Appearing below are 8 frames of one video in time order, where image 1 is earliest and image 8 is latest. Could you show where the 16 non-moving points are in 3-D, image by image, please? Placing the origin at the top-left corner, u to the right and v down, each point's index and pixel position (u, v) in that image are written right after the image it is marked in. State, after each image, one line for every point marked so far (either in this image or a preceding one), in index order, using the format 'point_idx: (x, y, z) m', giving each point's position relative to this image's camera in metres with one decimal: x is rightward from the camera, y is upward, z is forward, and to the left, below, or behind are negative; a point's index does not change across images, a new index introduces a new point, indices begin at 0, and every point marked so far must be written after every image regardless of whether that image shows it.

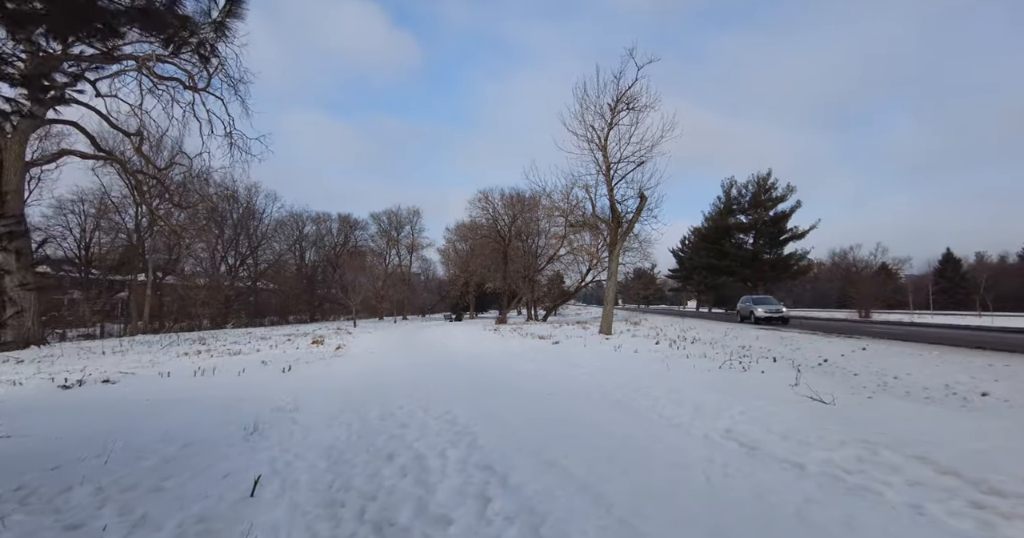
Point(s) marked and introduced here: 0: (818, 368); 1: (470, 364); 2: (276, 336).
0: (+5.3, -1.8, +6.8) m
1: (-1.0, -2.2, +9.6) m
2: (-10.6, -2.8, +18.3) m
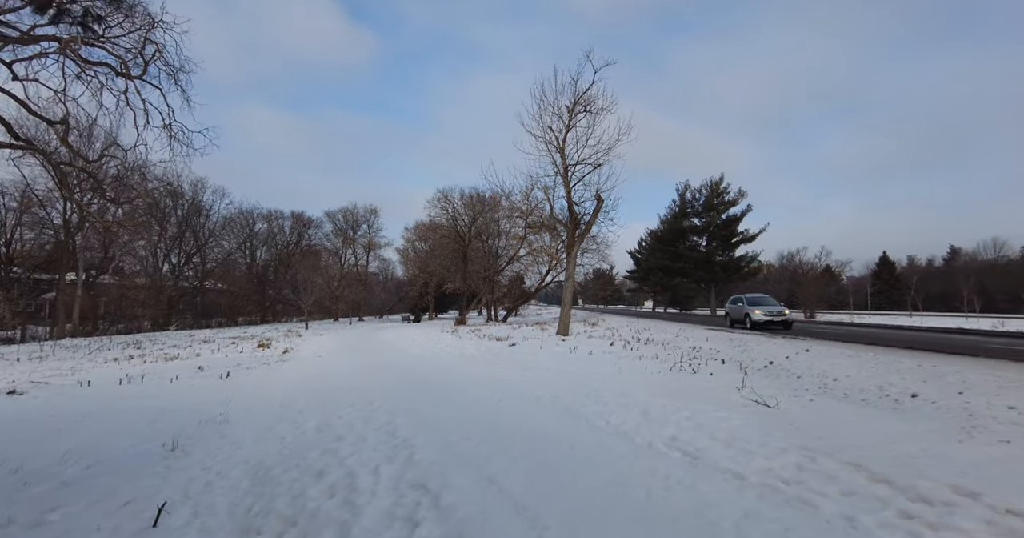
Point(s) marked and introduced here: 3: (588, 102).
0: (+4.5, -1.8, +7.0) m
1: (-2.1, -2.3, +9.2) m
2: (-12.4, -2.8, +17.0) m
3: (+3.2, +7.1, +16.9) m
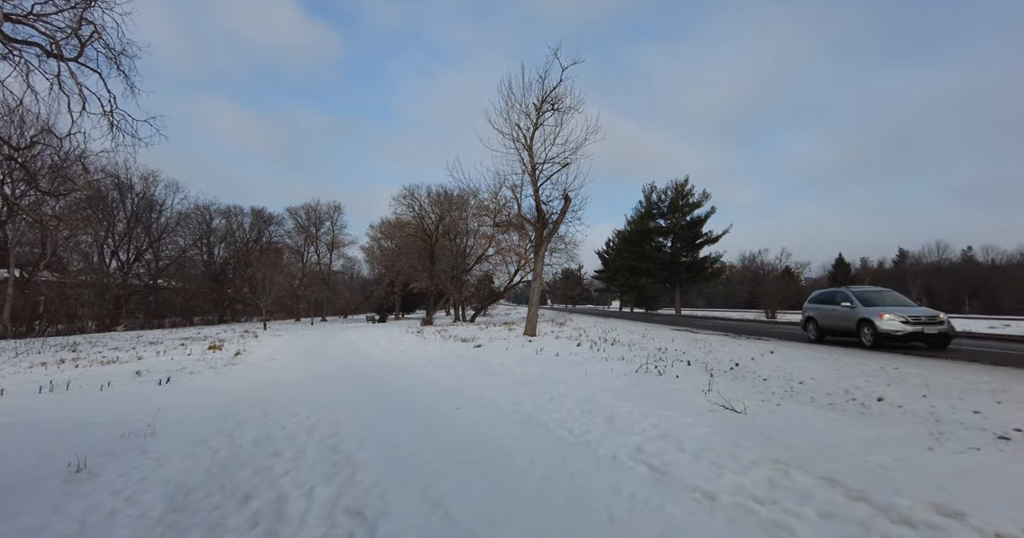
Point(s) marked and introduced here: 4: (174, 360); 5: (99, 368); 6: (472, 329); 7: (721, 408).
0: (+3.8, -1.8, +7.0) m
1: (-2.9, -2.2, +8.6) m
2: (-13.8, -2.7, +15.6) m
3: (+1.9, +7.1, +16.8) m
4: (-8.6, -2.3, +10.1) m
5: (-8.9, -2.1, +8.6) m
6: (-2.0, -3.0, +19.7) m
7: (+2.6, -1.7, +4.9) m
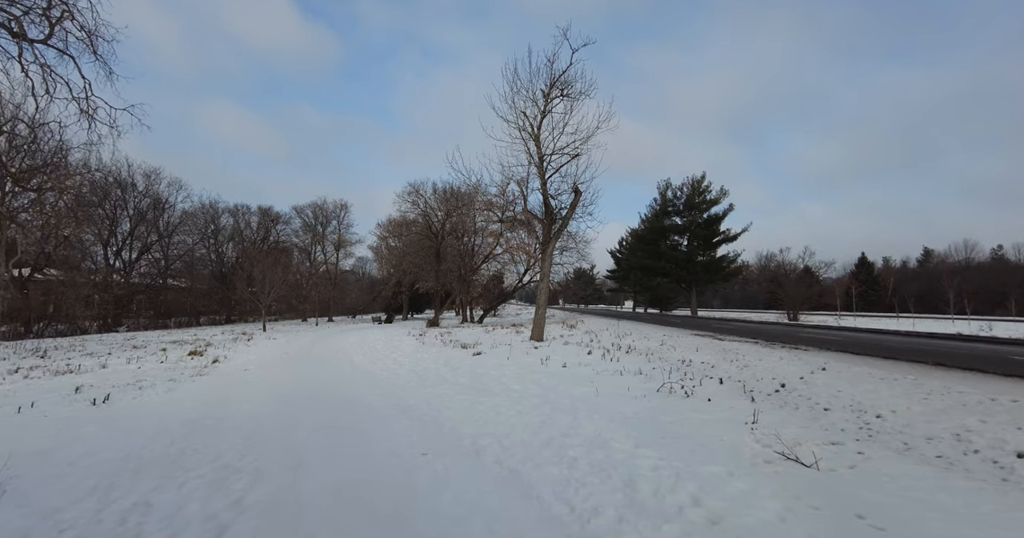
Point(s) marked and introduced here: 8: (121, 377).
0: (+3.7, -1.8, +5.6) m
1: (-2.9, -2.2, +7.5) m
2: (-13.6, -2.7, +14.8) m
3: (+2.1, +7.1, +15.5) m
4: (-8.5, -2.3, +9.1) m
5: (-8.9, -2.1, +7.6) m
6: (-1.6, -3.0, +18.6) m
7: (+2.5, -1.7, +3.6) m
8: (-7.7, -2.1, +7.9) m
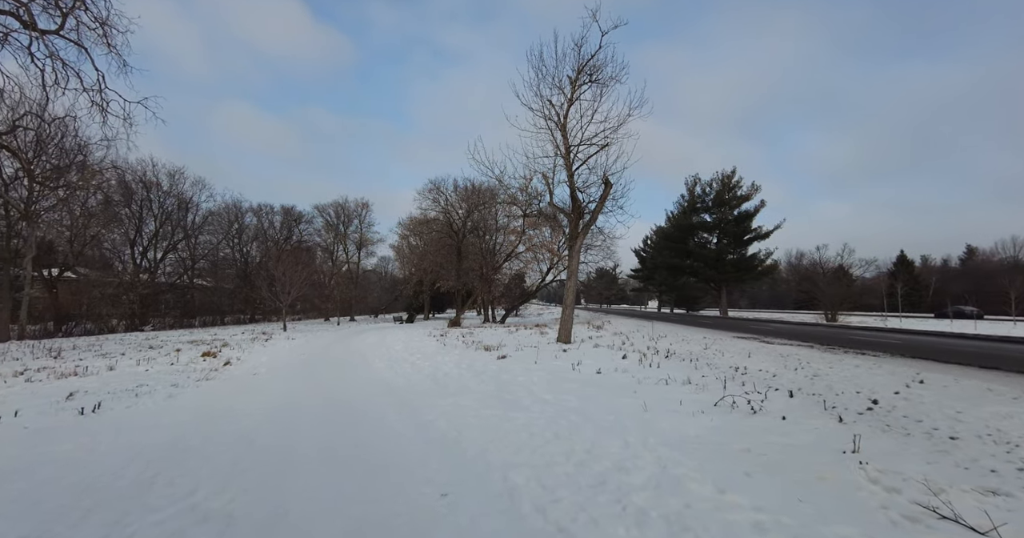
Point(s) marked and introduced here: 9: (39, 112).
0: (+4.2, -1.7, +4.5) m
1: (-2.4, -2.1, +6.8) m
2: (-12.7, -2.6, +14.6) m
3: (+3.0, +7.2, +14.4) m
4: (-7.9, -2.2, +8.6) m
5: (-8.4, -2.0, +7.2) m
6: (-0.5, -2.9, +17.7) m
7: (+2.8, -1.6, +2.6) m
8: (-7.2, -2.1, +7.4) m
9: (-12.4, +4.2, +10.4) m
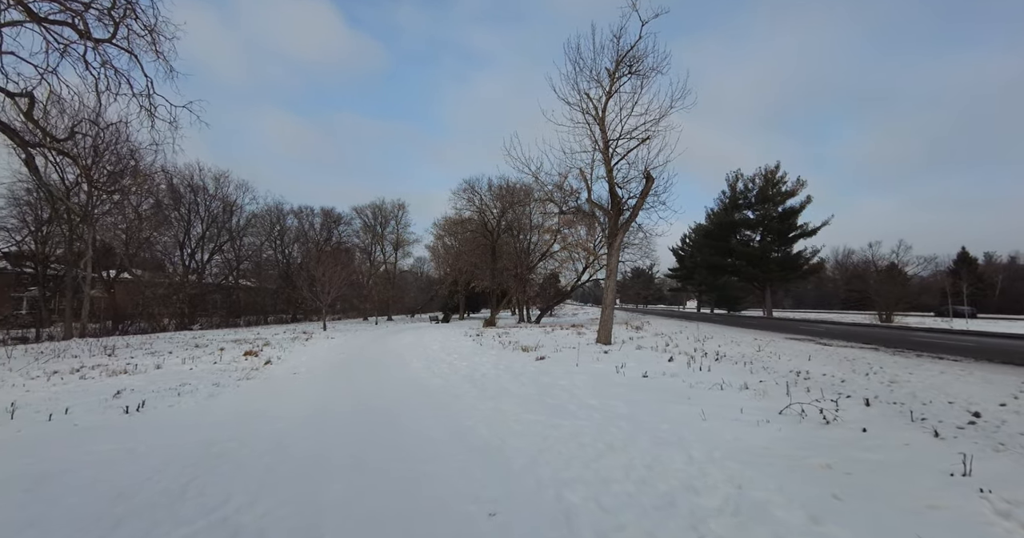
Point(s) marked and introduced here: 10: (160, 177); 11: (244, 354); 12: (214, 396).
0: (+4.7, -1.6, +3.8) m
1: (-1.7, -2.1, +6.5) m
2: (-11.4, -2.7, +15.1) m
3: (+4.2, +7.3, +13.8) m
4: (-7.1, -2.2, +8.8) m
5: (-7.6, -2.1, +7.4) m
6: (+1.0, -2.8, +17.3) m
7: (+3.1, -1.5, +2.0) m
8: (-6.4, -2.1, +7.5) m
9: (-11.4, +4.1, +10.9) m
10: (-14.9, +3.9, +16.9) m
11: (-7.8, -2.5, +11.5) m
12: (-4.9, -2.1, +6.5) m
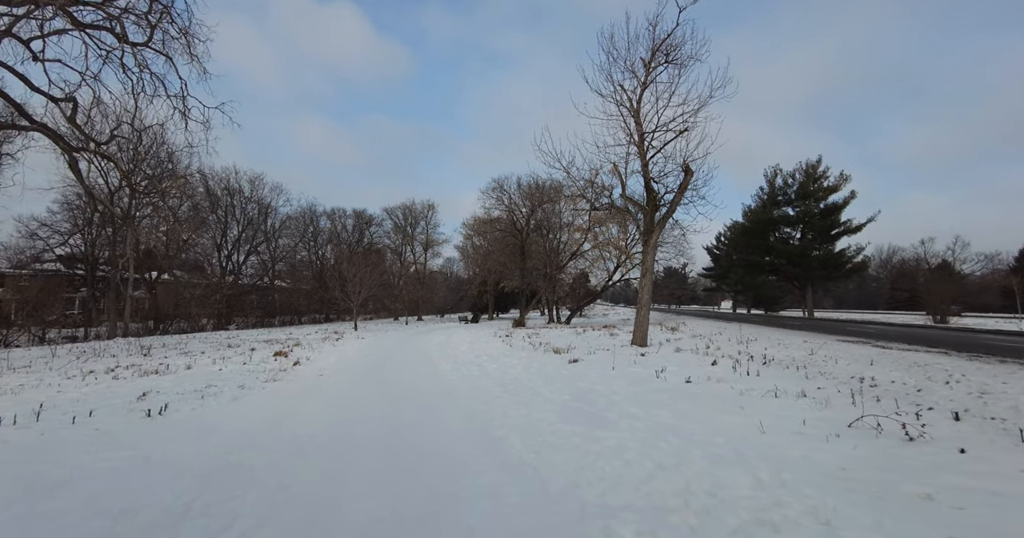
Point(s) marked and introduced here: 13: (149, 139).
0: (+5.0, -1.6, +3.0) m
1: (-1.2, -2.1, +6.1) m
2: (-10.3, -2.7, +15.3) m
3: (+5.1, +7.3, +13.0) m
4: (-6.4, -2.2, +8.8) m
5: (-7.1, -2.1, +7.4) m
6: (+2.1, -2.8, +16.7) m
7: (+3.3, -1.5, +1.3) m
8: (-5.9, -2.1, +7.4) m
9: (-10.7, +4.1, +11.2) m
10: (-13.7, +3.8, +17.3) m
11: (-6.9, -2.5, +11.5) m
12: (-4.4, -2.1, +6.3) m
13: (-11.5, +4.1, +12.6) m
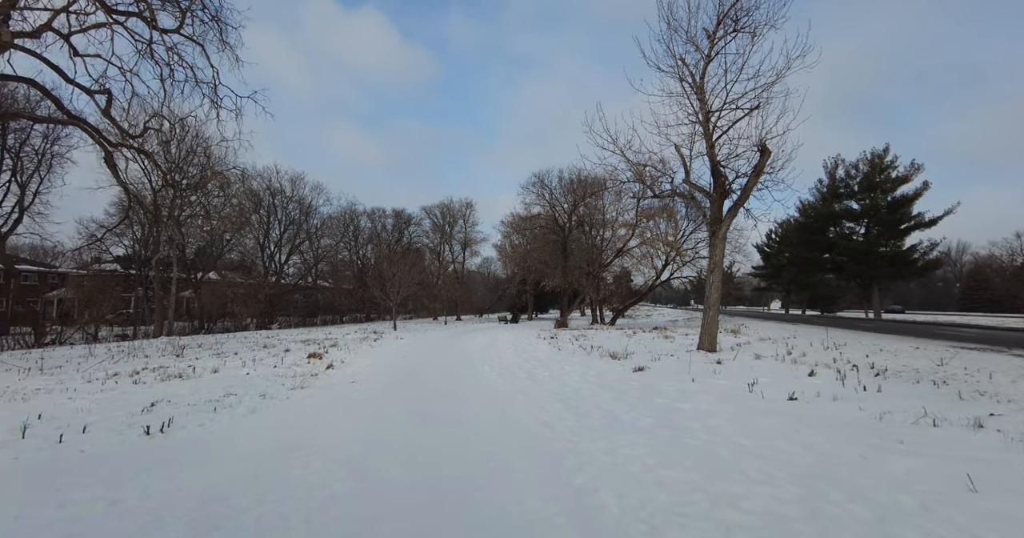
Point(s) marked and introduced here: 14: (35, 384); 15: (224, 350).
0: (+5.5, -1.4, +1.3) m
1: (-0.3, -1.9, +4.9) m
2: (-8.6, -2.6, +14.9) m
3: (+6.4, +7.5, +11.3) m
4: (-5.3, -2.1, +8.0) m
5: (-6.1, -1.9, +6.7) m
6: (+3.9, -2.6, +15.2) m
7: (+3.8, -1.3, -0.3) m
8: (-4.9, -1.9, +6.6) m
9: (-9.4, +4.2, +10.8) m
10: (-11.9, +3.9, +17.2) m
11: (-5.6, -2.4, +10.8) m
12: (-3.5, -1.9, +5.4) m
13: (-10.1, +4.1, +12.3) m
14: (-8.1, -1.9, +6.7) m
15: (-7.9, -2.2, +10.9) m
